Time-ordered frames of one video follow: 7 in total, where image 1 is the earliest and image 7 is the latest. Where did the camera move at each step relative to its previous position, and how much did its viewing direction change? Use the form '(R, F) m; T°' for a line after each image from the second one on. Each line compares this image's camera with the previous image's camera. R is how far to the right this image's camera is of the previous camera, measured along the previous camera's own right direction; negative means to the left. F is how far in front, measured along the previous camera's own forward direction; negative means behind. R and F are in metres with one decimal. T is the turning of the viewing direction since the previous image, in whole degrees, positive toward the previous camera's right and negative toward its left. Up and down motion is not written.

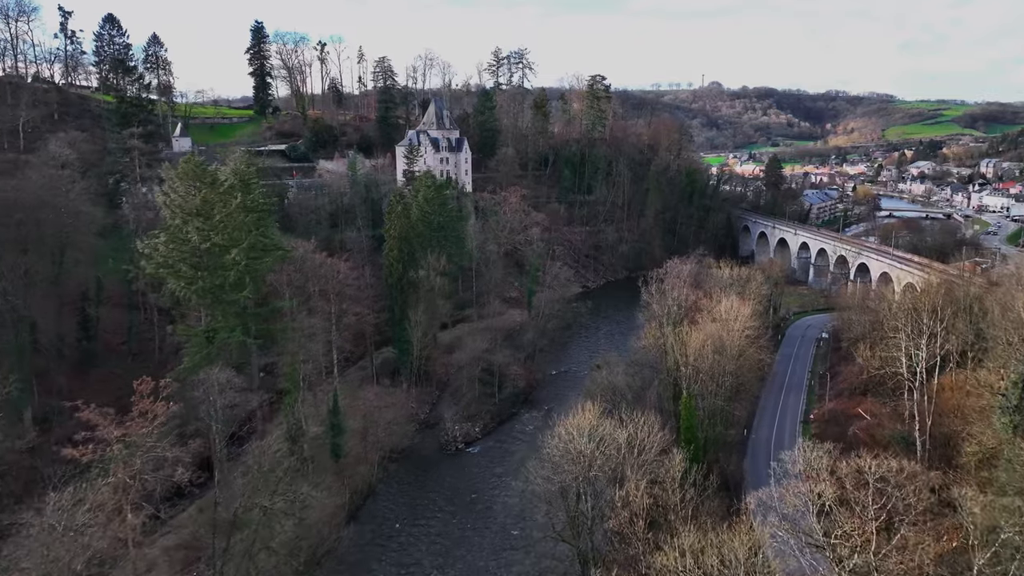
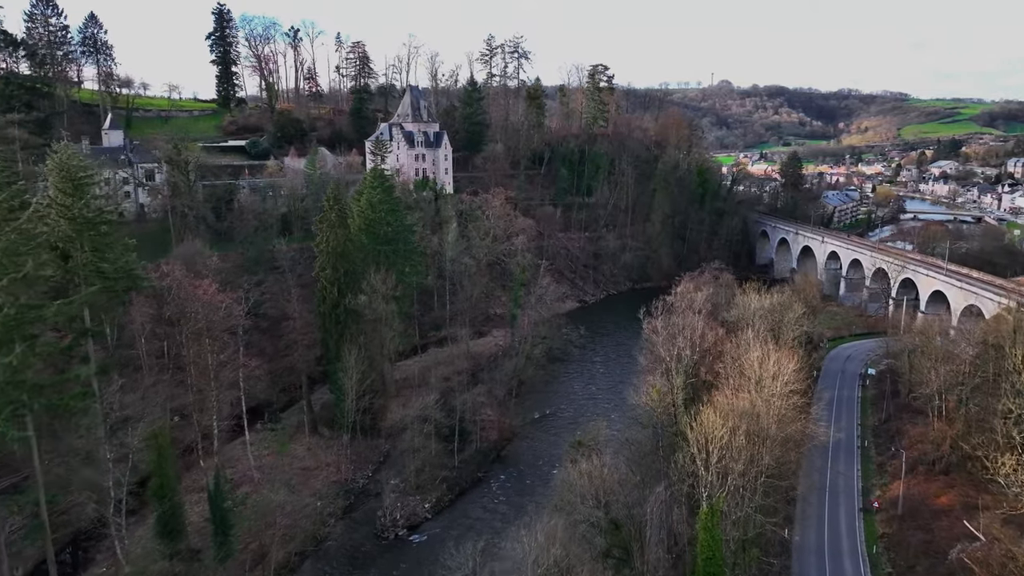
(+1.8, +8.5) m; -1°
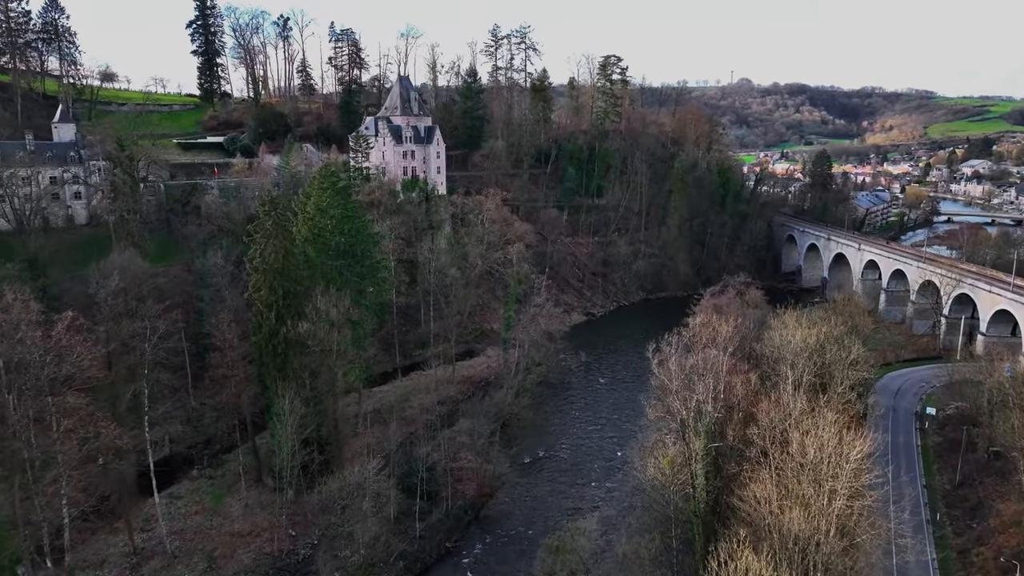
(+1.3, +5.9) m; -1°
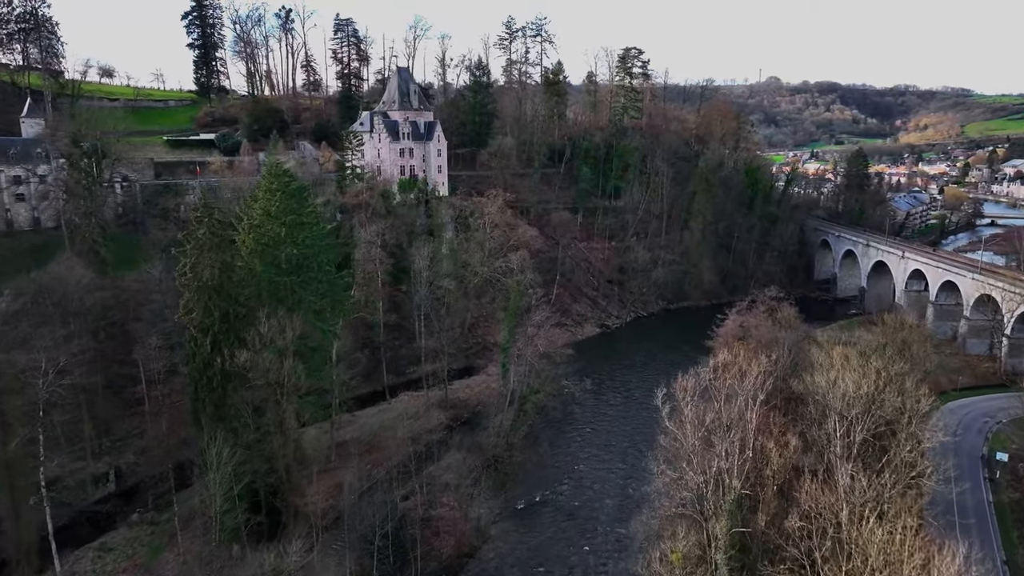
(+1.2, +4.4) m; -2°
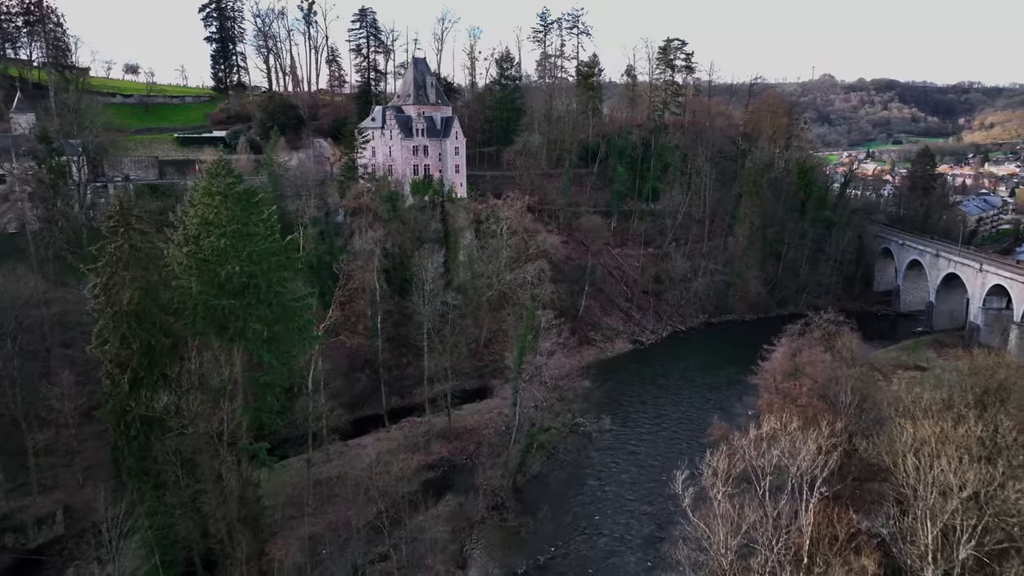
(+1.3, +4.4) m; -4°
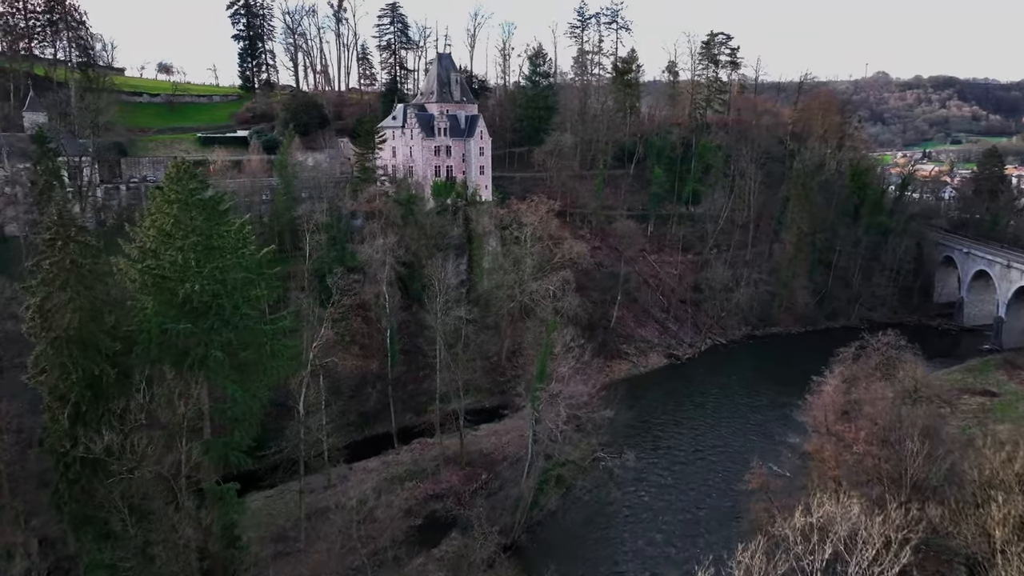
(+0.9, +2.7) m; -3°
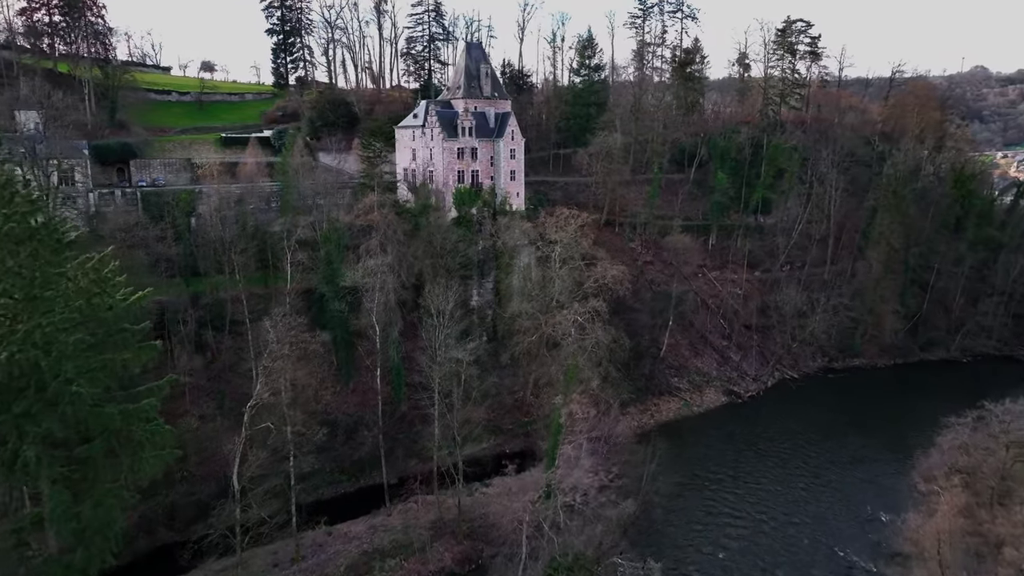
(+1.8, +5.5) m; -6°
